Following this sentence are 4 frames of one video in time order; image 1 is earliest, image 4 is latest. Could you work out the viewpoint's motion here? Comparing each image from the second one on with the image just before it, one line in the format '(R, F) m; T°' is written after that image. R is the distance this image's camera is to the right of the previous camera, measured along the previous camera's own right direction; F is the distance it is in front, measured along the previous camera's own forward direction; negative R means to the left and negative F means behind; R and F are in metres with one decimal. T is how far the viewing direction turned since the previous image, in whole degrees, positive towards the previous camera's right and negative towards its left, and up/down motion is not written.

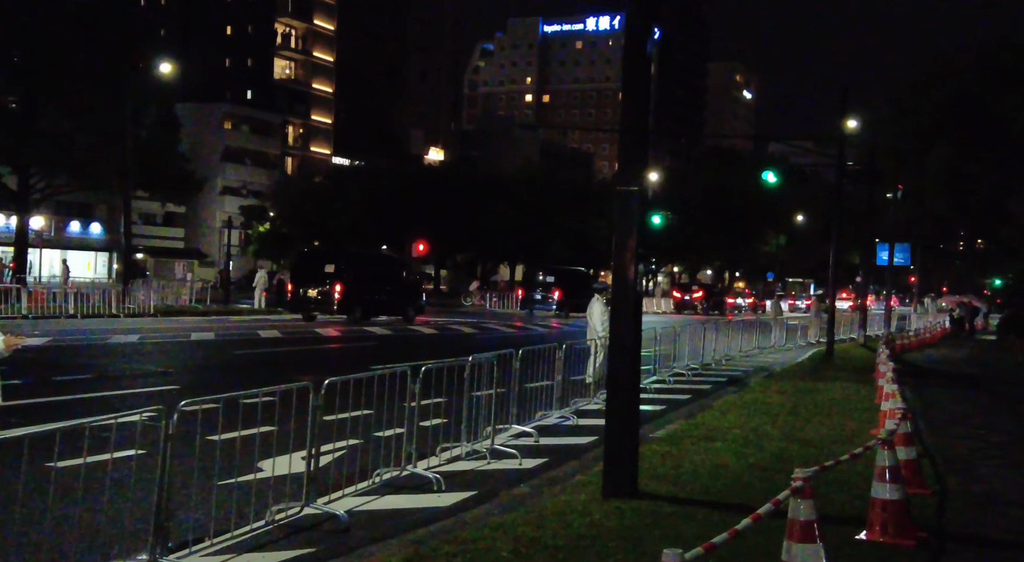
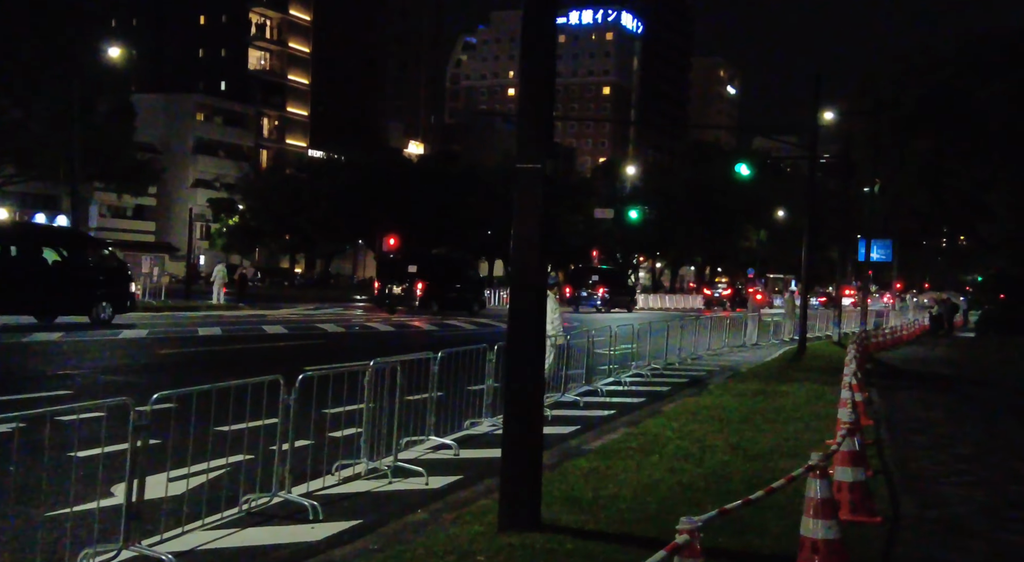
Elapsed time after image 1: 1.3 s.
(+0.6, +1.1) m; +1°
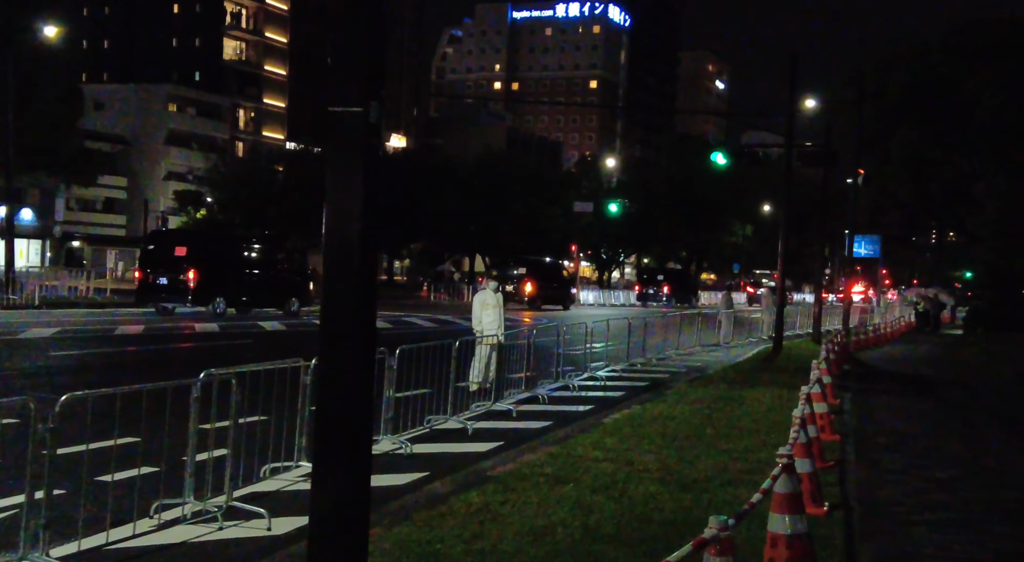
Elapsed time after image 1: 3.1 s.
(+0.7, +1.8) m; 0°
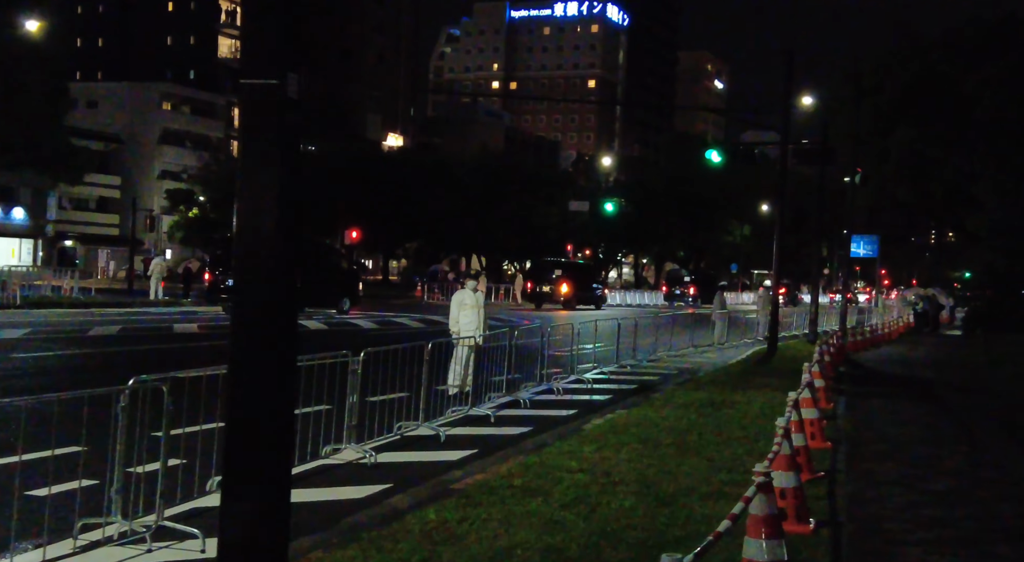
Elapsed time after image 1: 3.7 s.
(+0.2, +0.6) m; 0°
